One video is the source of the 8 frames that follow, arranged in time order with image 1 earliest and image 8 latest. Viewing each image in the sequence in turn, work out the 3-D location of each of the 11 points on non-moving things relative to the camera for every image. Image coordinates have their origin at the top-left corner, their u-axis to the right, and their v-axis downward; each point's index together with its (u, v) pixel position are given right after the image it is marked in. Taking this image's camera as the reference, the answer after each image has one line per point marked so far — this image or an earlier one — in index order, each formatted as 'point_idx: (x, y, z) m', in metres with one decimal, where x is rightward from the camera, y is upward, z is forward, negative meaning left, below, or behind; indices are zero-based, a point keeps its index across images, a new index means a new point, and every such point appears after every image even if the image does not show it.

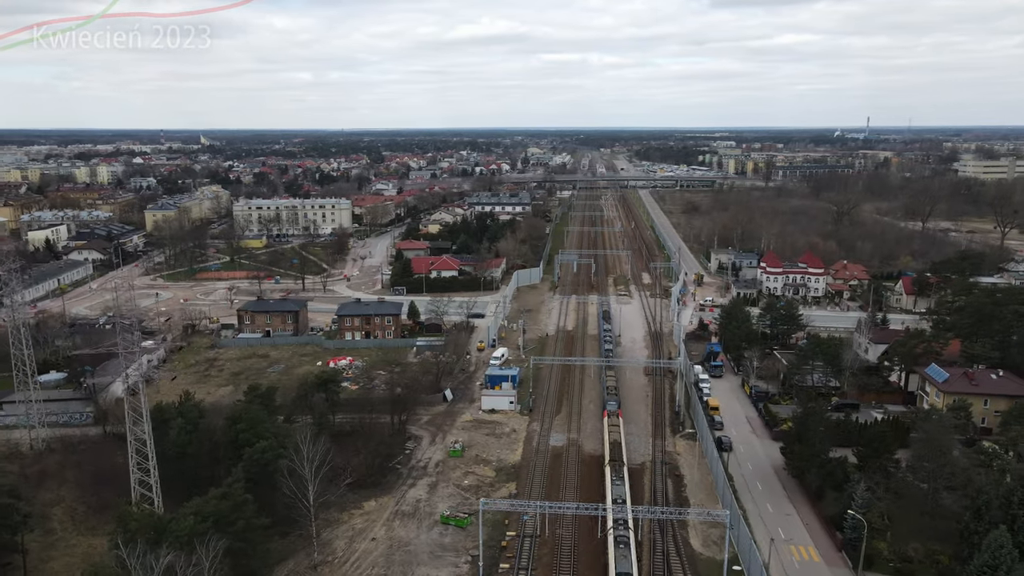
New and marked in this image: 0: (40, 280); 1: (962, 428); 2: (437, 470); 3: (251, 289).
0: (-12.8, +0.2, +19.1) m
1: (+5.7, -1.8, +8.9) m
2: (-0.9, -2.3, +8.9) m
3: (-7.0, -0.1, +19.1) m
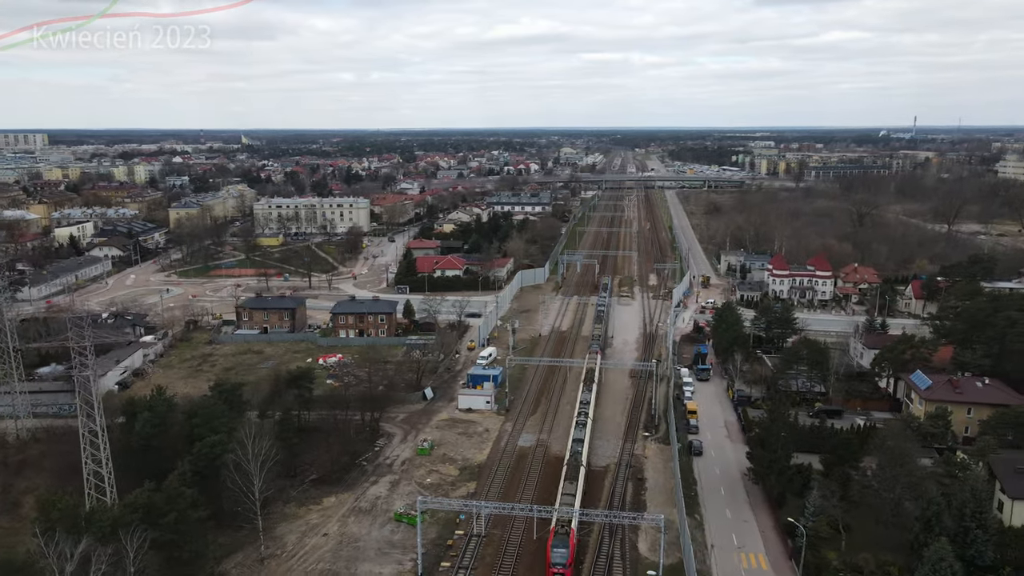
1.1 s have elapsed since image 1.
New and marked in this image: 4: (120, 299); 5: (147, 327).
0: (-12.7, +0.4, +19.7) m
1: (+5.2, -1.8, +8.6) m
2: (-1.4, -2.3, +9.0) m
3: (-7.0, 0.0, +19.5) m
4: (-9.7, -0.3, +17.5) m
5: (-7.9, -0.8, +15.2) m
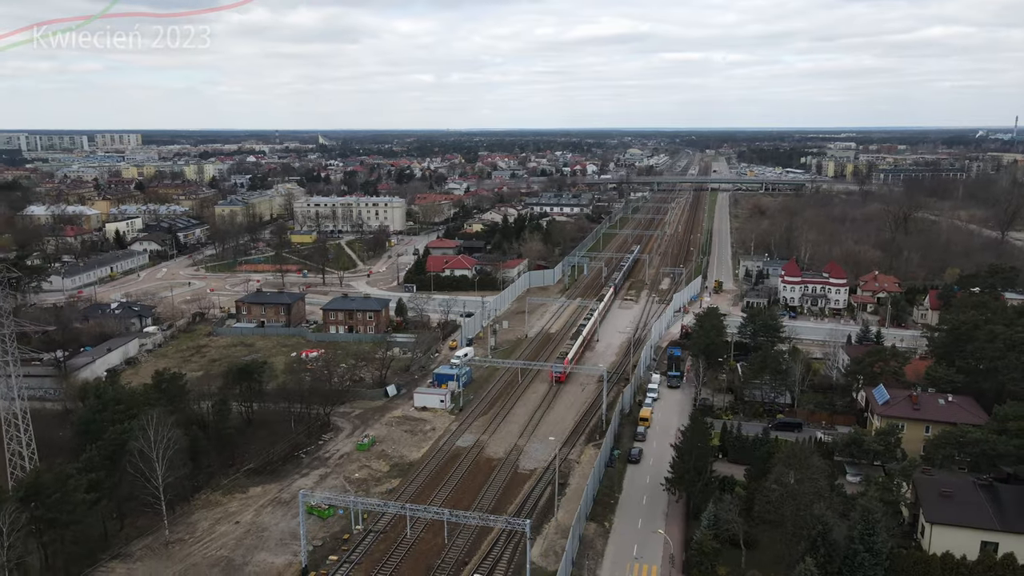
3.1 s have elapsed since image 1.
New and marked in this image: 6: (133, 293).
0: (-12.4, +0.6, +20.9) m
1: (+4.3, -1.9, +8.2) m
2: (-2.3, -2.2, +9.2) m
3: (-6.8, +0.1, +20.2) m
4: (-9.7, -0.1, +18.4) m
5: (-8.1, -0.7, +16.0) m
6: (-9.6, -0.1, +17.9) m
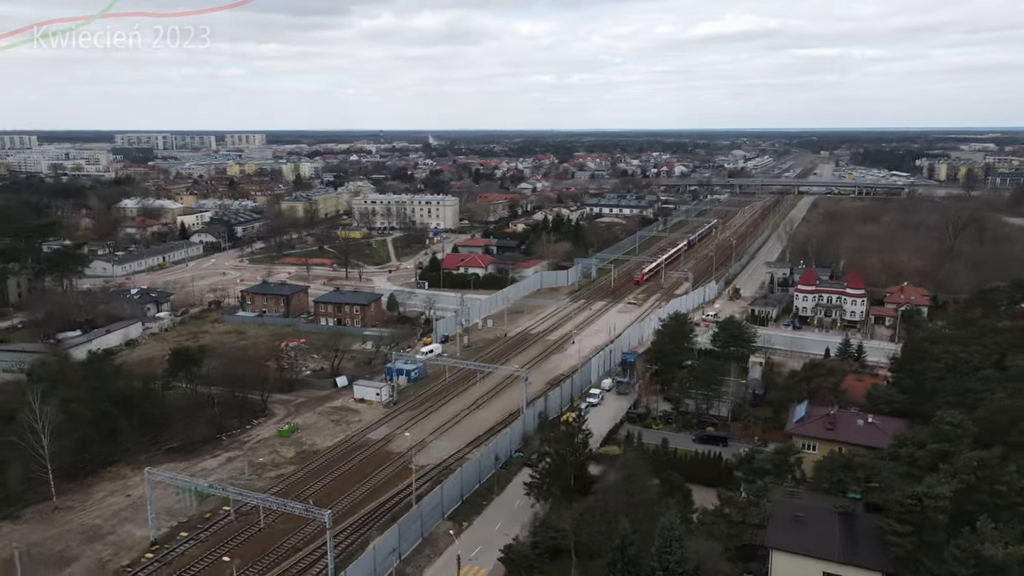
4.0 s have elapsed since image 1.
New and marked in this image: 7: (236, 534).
0: (-11.8, +1.0, +22.7) m
1: (+2.9, -2.0, +7.7) m
2: (-3.5, -2.1, +9.6) m
3: (-6.3, +0.4, +21.1) m
4: (-9.5, +0.2, +19.8) m
5: (-8.3, -0.4, +17.1) m
6: (-9.4, +0.2, +19.3) m
7: (-2.8, -2.5, +7.2) m
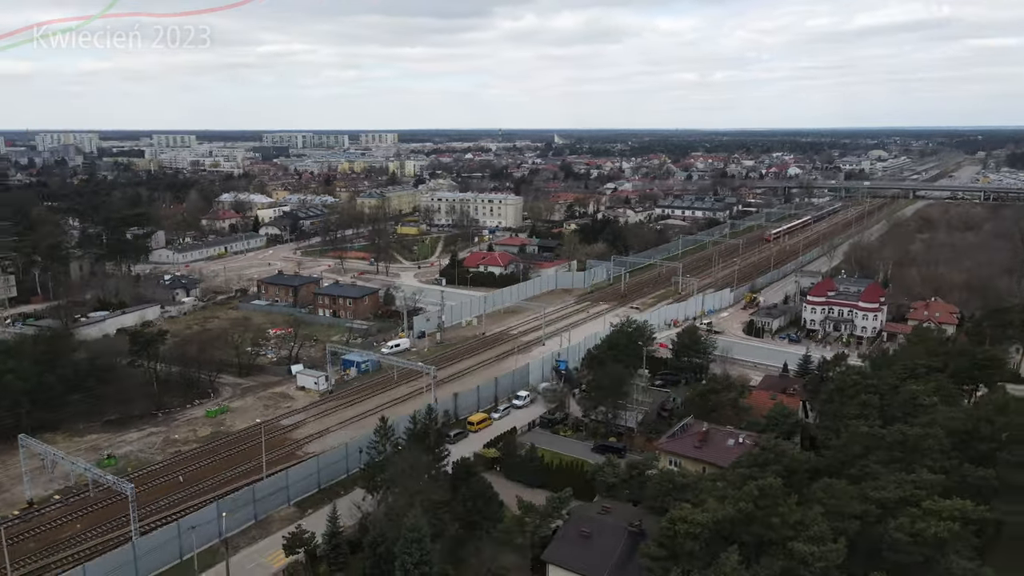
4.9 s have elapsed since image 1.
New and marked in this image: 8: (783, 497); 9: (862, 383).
0: (-10.7, +1.5, +24.6) m
1: (+1.1, -2.1, +7.4) m
2: (-4.9, -2.0, +10.4) m
3: (-5.6, +0.6, +22.2) m
4: (-8.9, +0.6, +21.4) m
5: (-8.2, -0.1, +18.6) m
6: (-9.0, +0.5, +20.9) m
7: (-4.6, -2.4, +7.9) m
8: (+2.2, -1.7, +5.6) m
9: (+3.9, -1.1, +7.8) m
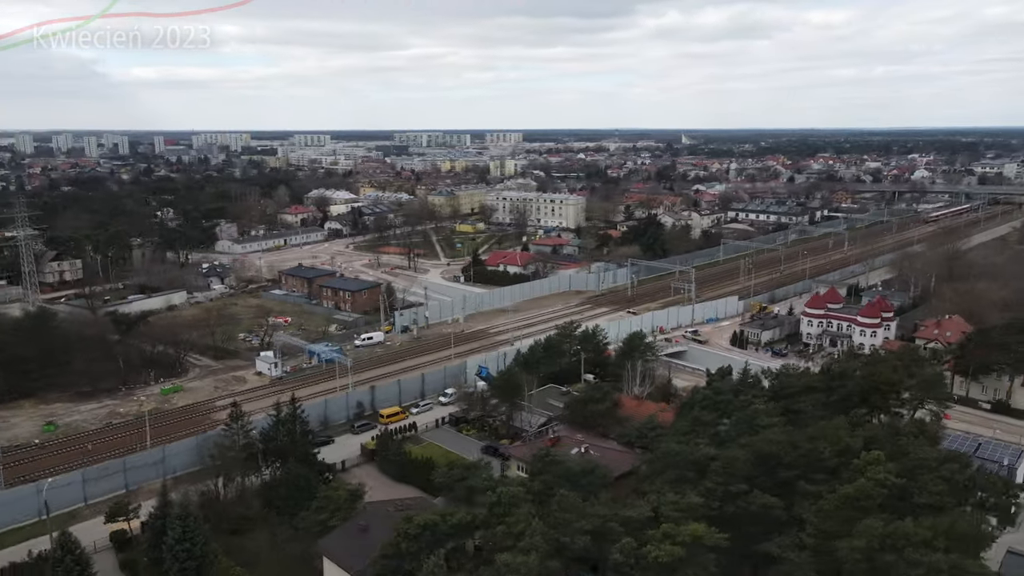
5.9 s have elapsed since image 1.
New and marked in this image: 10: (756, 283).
0: (-9.3, +1.8, +26.4) m
1: (-0.7, -2.1, +7.4) m
2: (-6.1, -1.8, +11.3) m
3: (-4.7, +0.8, +23.1) m
4: (-8.1, +0.9, +22.9) m
5: (-7.9, +0.2, +20.0) m
6: (-8.2, +0.9, +22.4) m
7: (-6.2, -2.2, +8.8) m
8: (+0.1, -1.7, +5.5) m
9: (+2.1, -1.2, +7.3) m
10: (+6.5, +0.2, +18.7) m
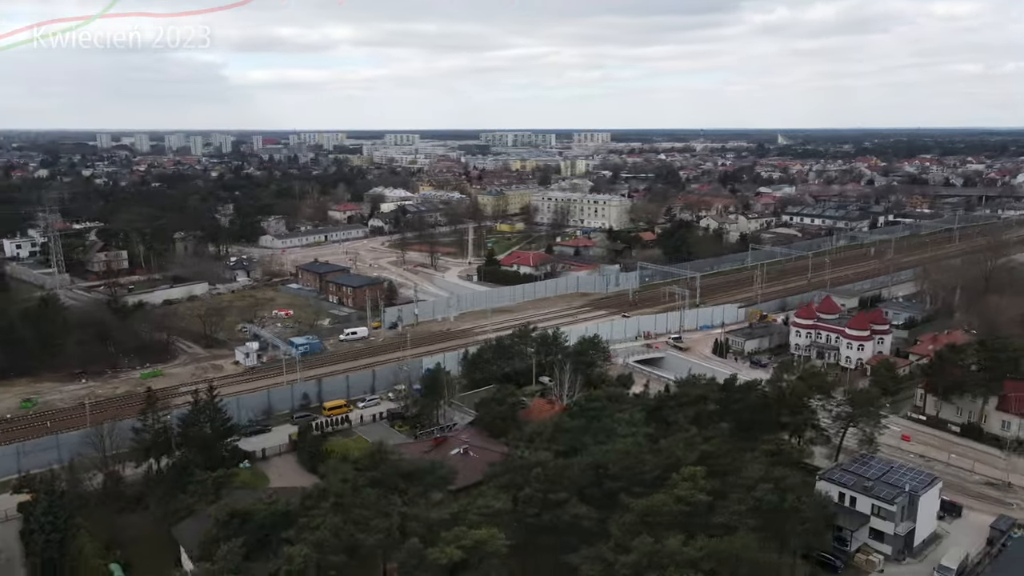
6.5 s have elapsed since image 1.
0: (-8.1, +2.1, +27.4) m
1: (-2.0, -2.1, +7.6) m
2: (-6.8, -1.6, +12.2) m
3: (-4.0, +0.9, +23.6) m
4: (-7.4, +1.1, +23.9) m
5: (-7.5, +0.4, +21.0) m
6: (-7.6, +1.1, +23.4) m
7: (-7.3, -2.0, +9.7) m
8: (-1.4, -1.7, +5.6) m
9: (+0.9, -1.2, +7.2) m
10: (+6.5, 0.0, +18.0) m
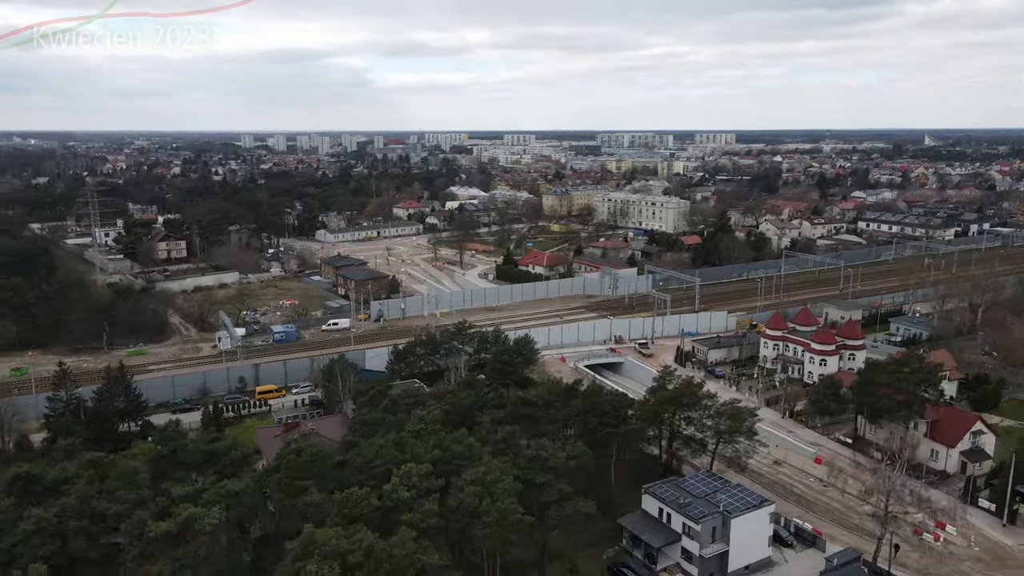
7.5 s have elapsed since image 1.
0: (-6.4, +2.3, +28.7) m
1: (-3.7, -1.9, +8.1) m
2: (-7.8, -1.3, +13.4) m
3: (-3.0, +1.1, +24.3) m
4: (-6.3, +1.4, +25.1) m
5: (-7.0, +0.7, +22.2) m
6: (-6.6, +1.4, +24.6) m
7: (-8.6, -1.7, +11.0) m
8: (-3.5, -1.6, +6.1) m
9: (-1.0, -1.2, +7.3) m
10: (+6.4, -0.2, +17.0) m
